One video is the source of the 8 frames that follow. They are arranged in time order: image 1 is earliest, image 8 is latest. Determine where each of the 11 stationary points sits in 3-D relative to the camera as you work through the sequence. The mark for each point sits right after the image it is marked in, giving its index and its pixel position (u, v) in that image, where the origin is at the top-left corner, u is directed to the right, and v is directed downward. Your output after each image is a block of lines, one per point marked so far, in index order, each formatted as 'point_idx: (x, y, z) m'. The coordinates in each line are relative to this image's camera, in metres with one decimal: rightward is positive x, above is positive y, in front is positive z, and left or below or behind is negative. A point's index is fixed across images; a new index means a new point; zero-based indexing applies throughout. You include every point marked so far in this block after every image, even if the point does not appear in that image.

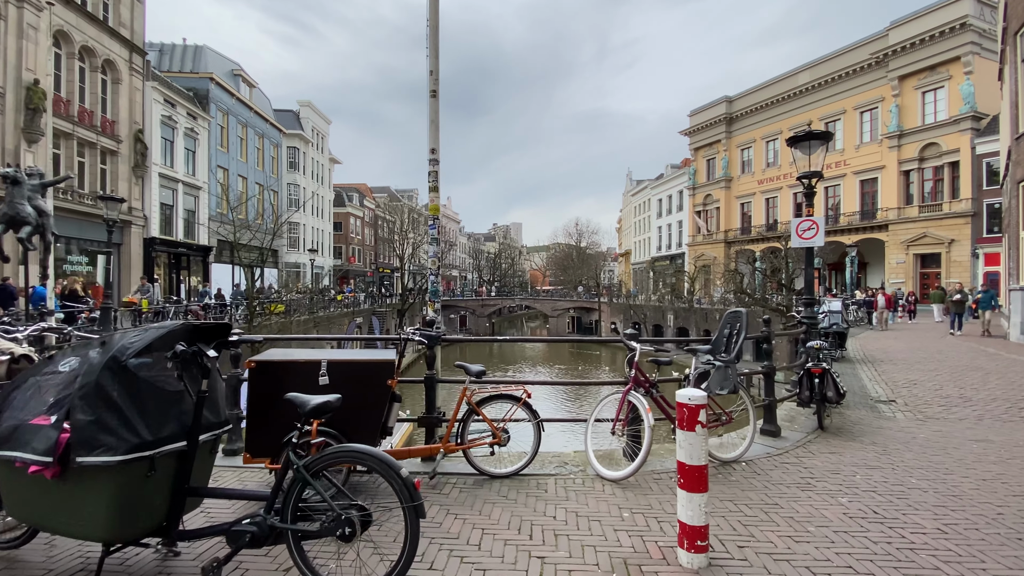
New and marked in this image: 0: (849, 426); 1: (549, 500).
0: (+3.9, -1.6, +5.8) m
1: (+0.3, -1.5, +3.6) m
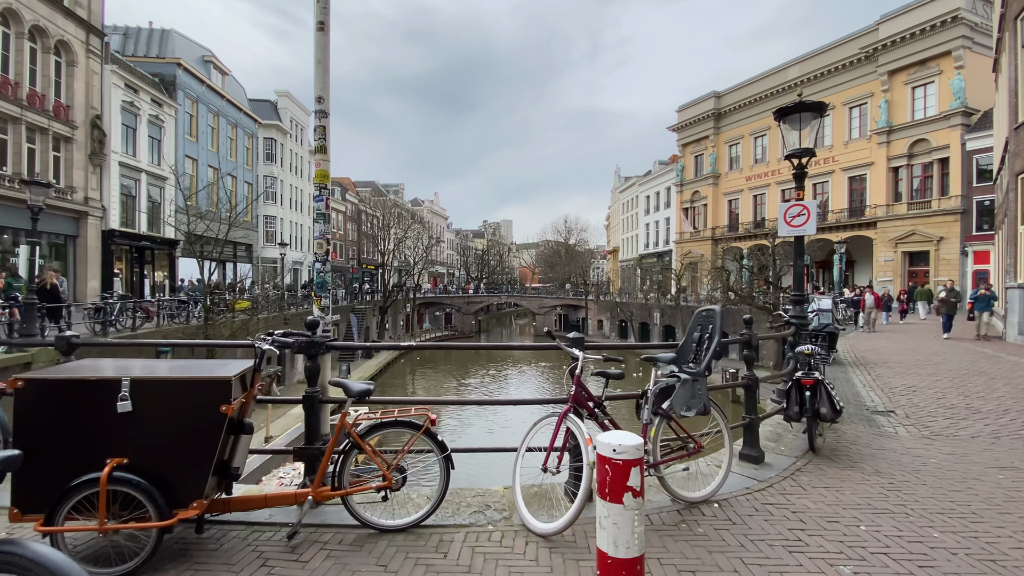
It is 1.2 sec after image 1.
0: (+3.2, -1.5, +4.9) m
1: (-0.3, -1.4, +2.6) m
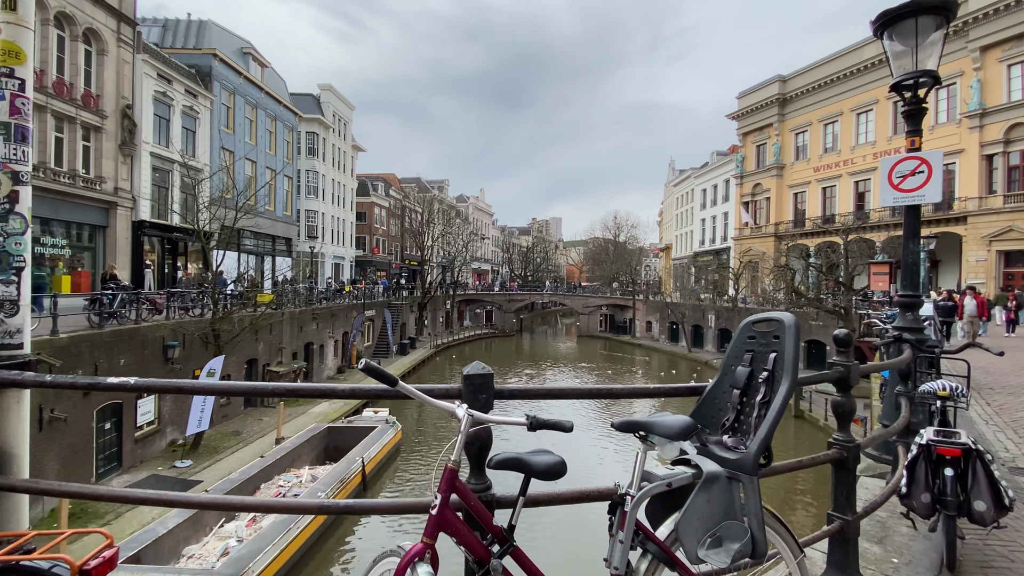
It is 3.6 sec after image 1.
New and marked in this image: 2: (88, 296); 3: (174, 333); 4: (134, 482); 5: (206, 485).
0: (+2.8, -1.5, +2.8) m
1: (-1.0, -1.4, +0.9) m
2: (-10.9, -0.2, +13.2) m
3: (-10.4, -1.4, +15.8) m
4: (-9.8, -5.1, +13.3) m
5: (-7.9, -5.1, +13.3) m
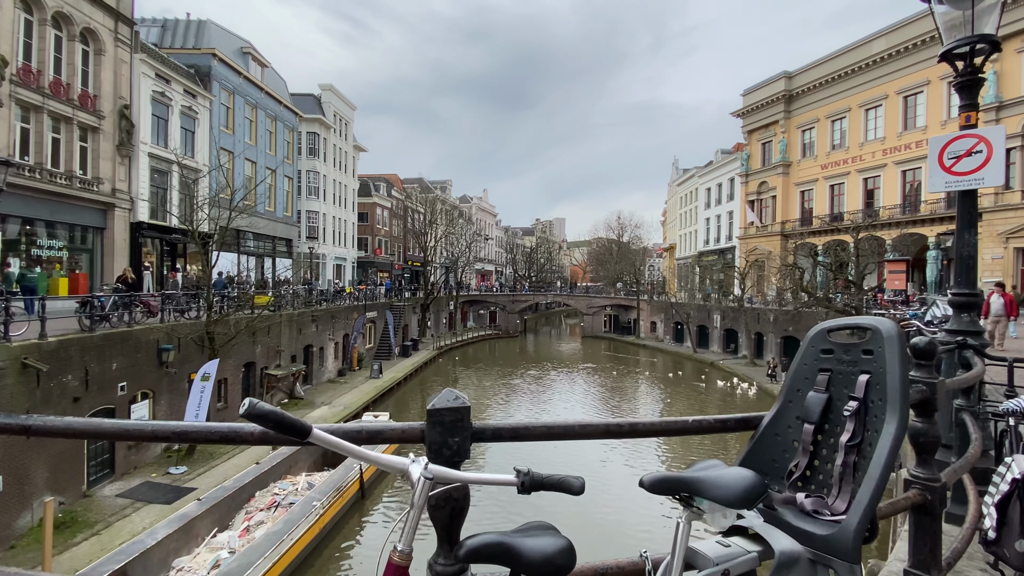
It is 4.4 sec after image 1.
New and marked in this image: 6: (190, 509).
0: (+2.8, -1.5, +2.3) m
1: (-1.0, -1.4, +0.4) m
2: (-10.9, -0.3, +12.8) m
3: (-10.3, -1.4, +15.3) m
4: (-9.7, -5.1, +12.9) m
5: (-7.9, -5.2, +12.9) m
6: (-7.1, -4.9, +11.2) m
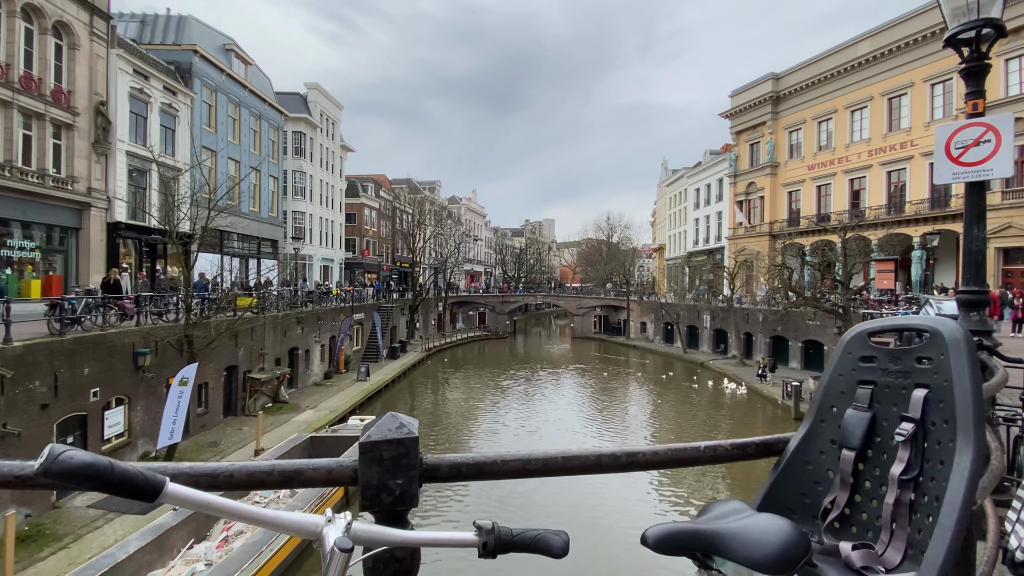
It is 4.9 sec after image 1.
0: (+2.7, -1.5, +2.1) m
1: (-1.1, -1.4, +0.1) m
2: (-11.2, -0.3, +12.3) m
3: (-10.7, -1.5, +14.9) m
4: (-10.0, -5.2, +12.4) m
5: (-8.2, -5.2, +12.4) m
6: (-7.3, -4.9, +10.8) m
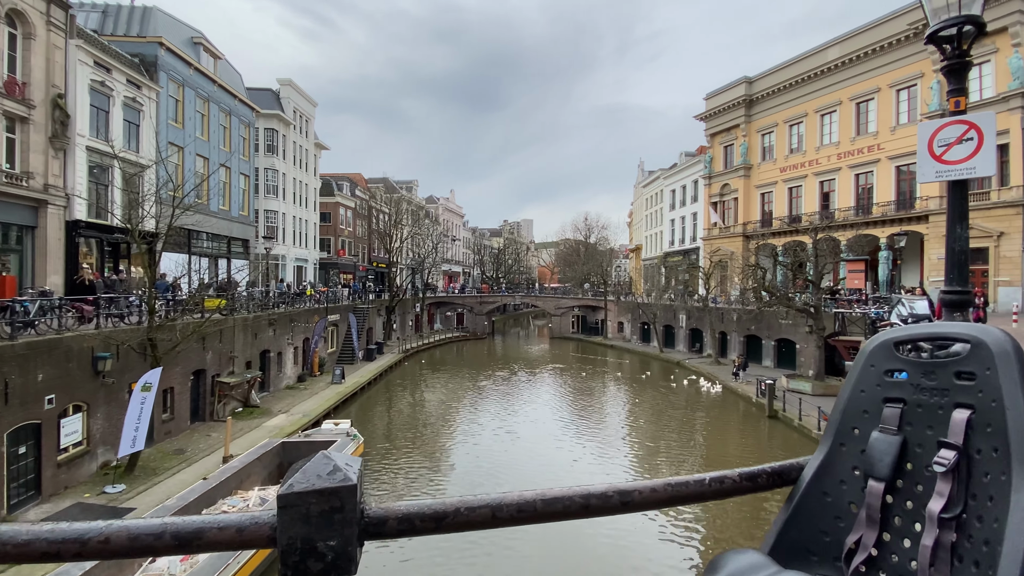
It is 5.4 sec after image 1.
0: (+2.5, -1.5, +2.0) m
1: (-1.1, -1.4, -0.1) m
2: (-11.7, -0.4, +11.7) m
3: (-11.3, -1.5, +14.2) m
4: (-10.6, -5.2, +11.8) m
5: (-8.7, -5.3, +11.9) m
6: (-7.8, -4.9, +10.3) m
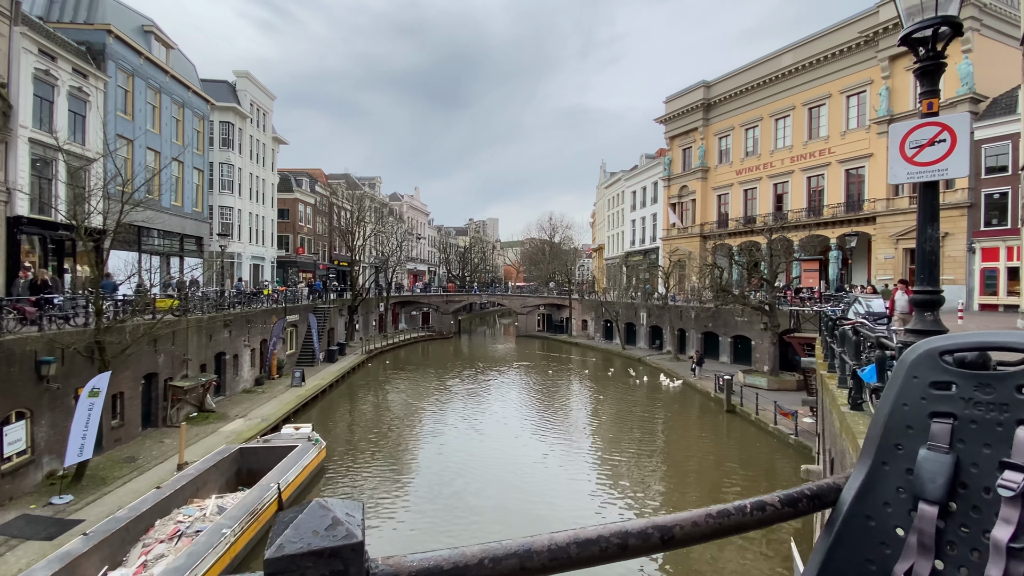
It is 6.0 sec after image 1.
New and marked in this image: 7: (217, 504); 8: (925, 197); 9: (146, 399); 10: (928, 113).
0: (+2.5, -1.5, +2.1) m
1: (-1.0, -1.4, -0.3) m
2: (-12.4, -0.4, +10.7) m
3: (-12.1, -1.5, +13.3) m
4: (-11.2, -5.2, +10.9) m
5: (-9.3, -5.2, +11.2) m
6: (-8.4, -4.9, +9.7) m
7: (-7.5, -5.5, +13.0) m
8: (+2.7, +0.6, +3.4) m
9: (-13.0, -3.9, +18.1) m
10: (+2.8, +1.2, +3.5) m
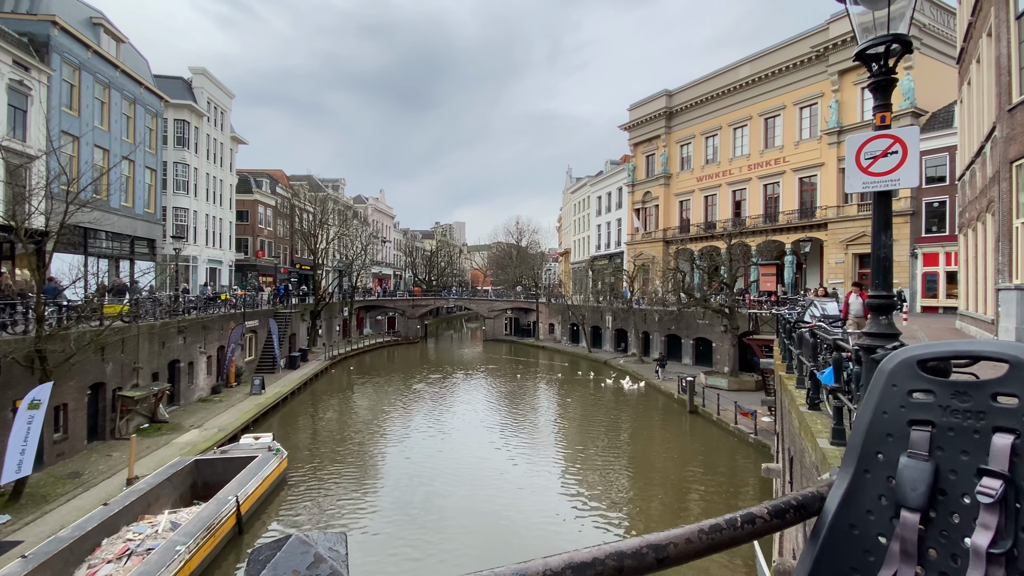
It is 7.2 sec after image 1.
0: (+2.4, -1.5, +2.2) m
1: (-0.9, -1.4, -0.4) m
2: (-13.0, -0.5, +9.9) m
3: (-13.0, -1.7, +12.4) m
4: (-11.9, -5.3, +10.1) m
5: (-10.0, -5.4, +10.5) m
6: (-8.9, -5.0, +9.0) m
7: (-8.3, -5.7, +12.4) m
8: (+2.5, +0.6, +3.5) m
9: (-14.1, -4.1, +17.1) m
10: (+2.6, +1.2, +3.7) m
